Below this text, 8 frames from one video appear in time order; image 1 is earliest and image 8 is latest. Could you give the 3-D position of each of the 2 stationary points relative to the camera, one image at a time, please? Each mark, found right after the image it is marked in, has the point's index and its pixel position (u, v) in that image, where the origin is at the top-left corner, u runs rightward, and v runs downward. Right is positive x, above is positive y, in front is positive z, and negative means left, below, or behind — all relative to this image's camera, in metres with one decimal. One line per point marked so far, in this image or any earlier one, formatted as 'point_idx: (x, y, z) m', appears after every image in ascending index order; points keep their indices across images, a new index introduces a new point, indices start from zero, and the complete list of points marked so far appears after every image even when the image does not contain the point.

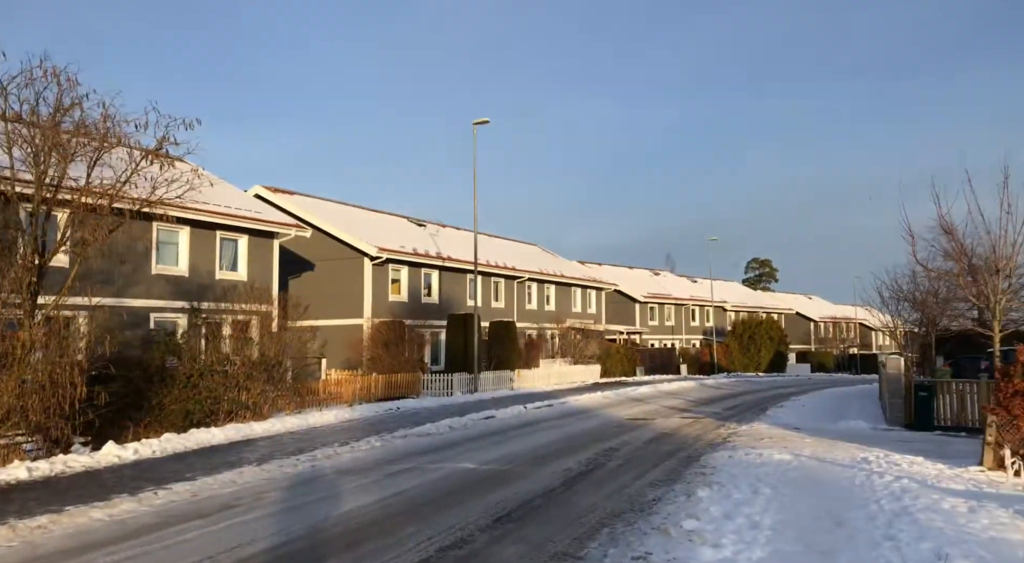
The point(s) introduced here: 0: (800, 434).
0: (+6.1, -3.2, +17.3) m
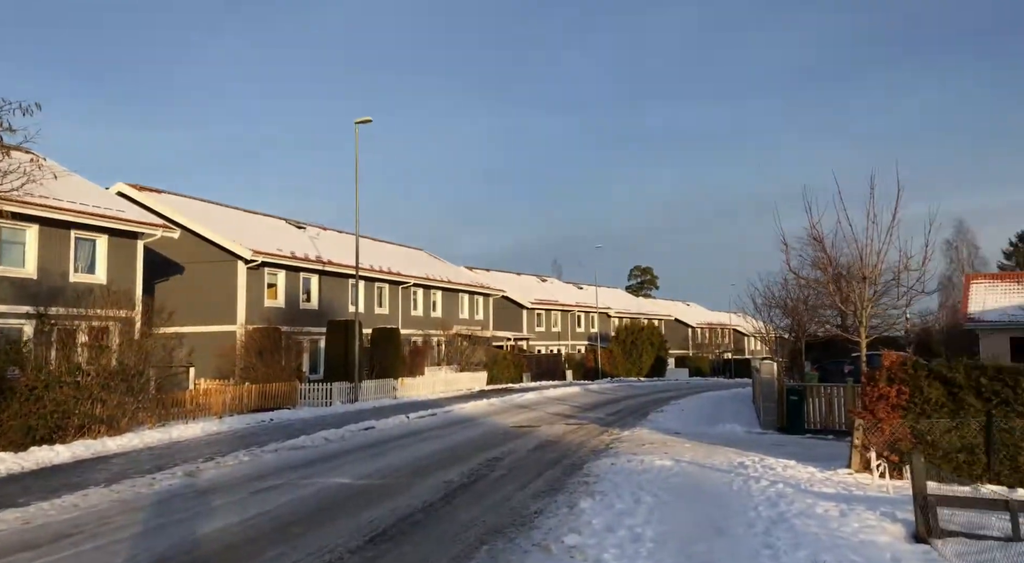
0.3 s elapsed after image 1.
0: (+3.6, -3.4, +17.6) m
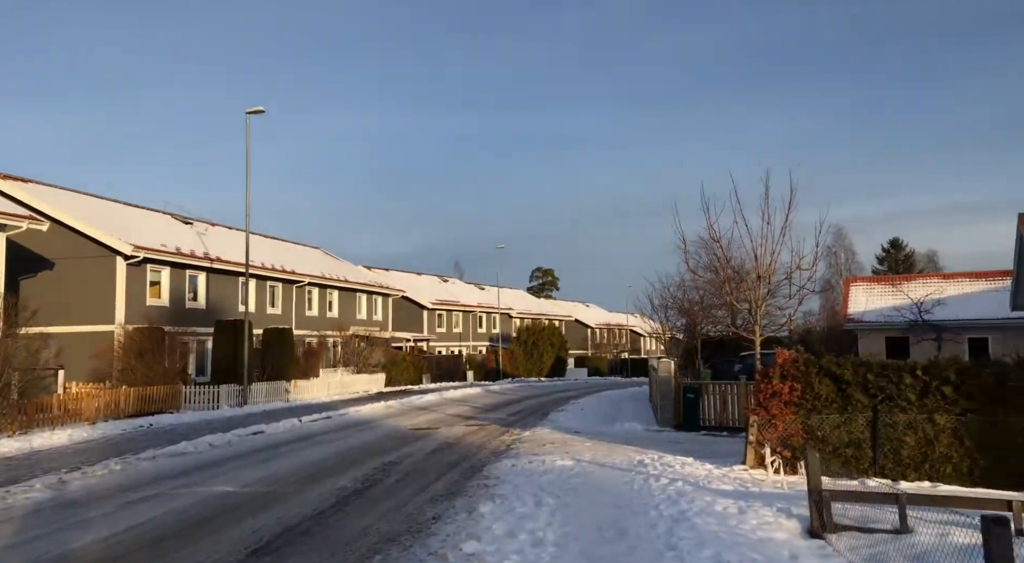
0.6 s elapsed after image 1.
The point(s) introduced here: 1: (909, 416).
0: (+1.4, -3.4, +17.5) m
1: (+5.9, -2.0, +12.3) m
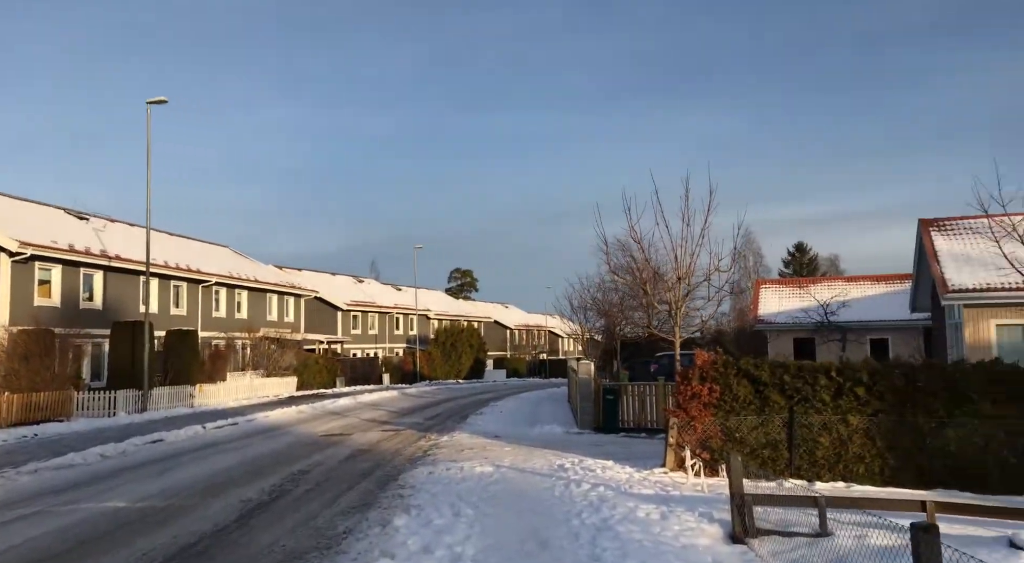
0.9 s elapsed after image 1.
0: (-0.3, -3.4, +17.2) m
1: (+4.7, -2.0, +12.4) m
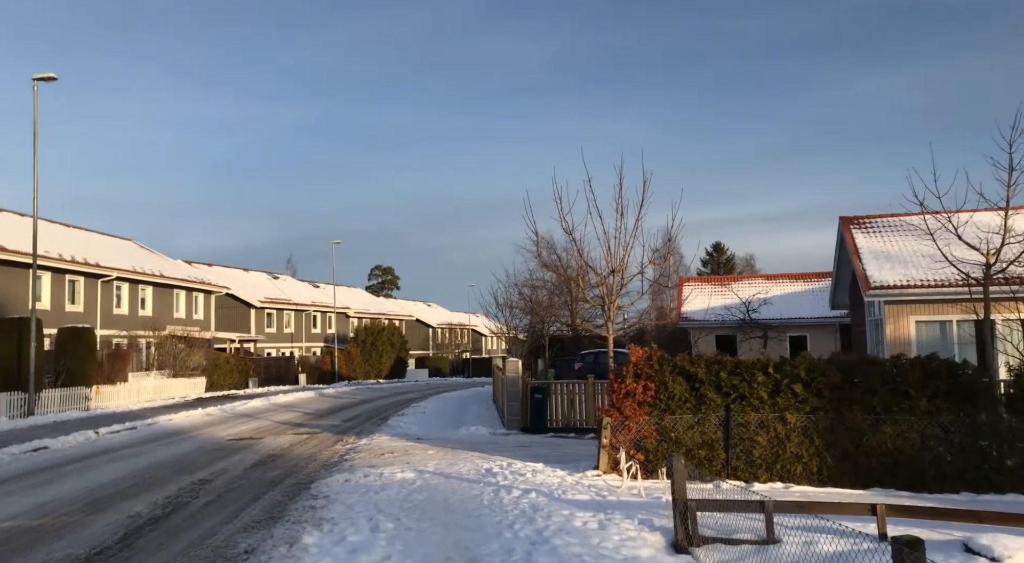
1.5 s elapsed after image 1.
0: (-1.8, -3.3, +16.2) m
1: (+3.6, -1.9, +11.9) m
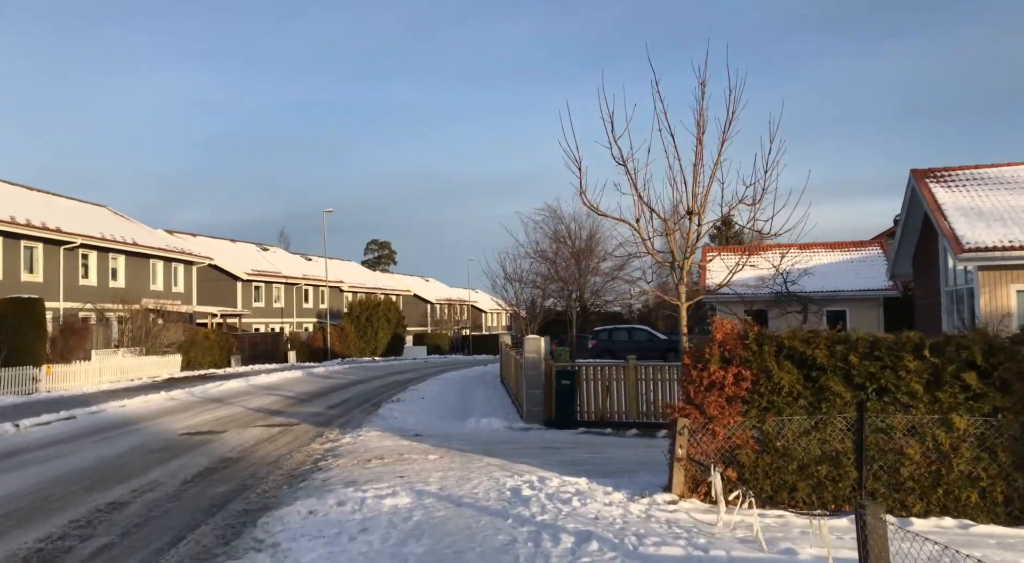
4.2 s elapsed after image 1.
0: (-1.4, -2.5, +12.6) m
1: (+4.0, -1.4, +8.3) m
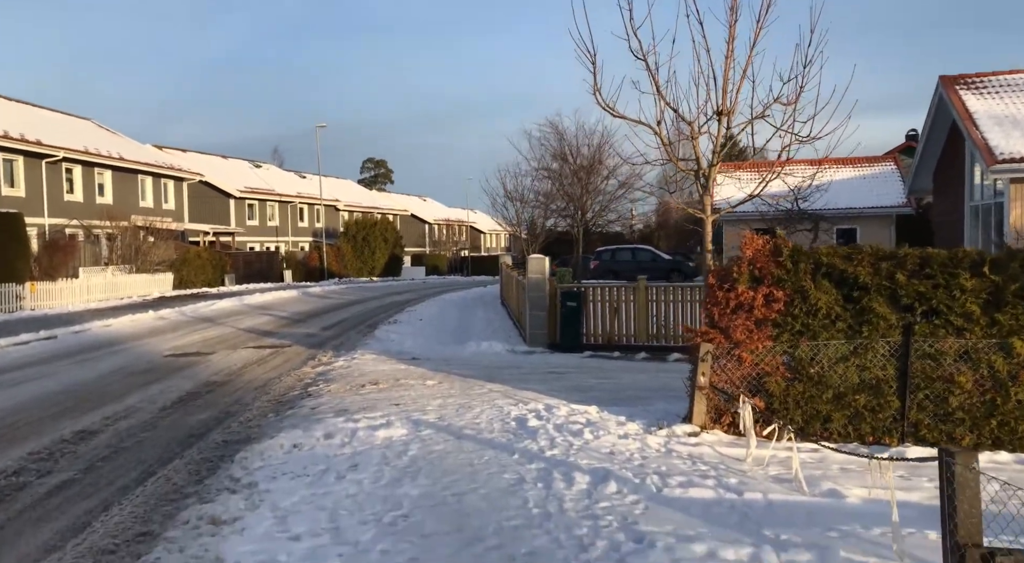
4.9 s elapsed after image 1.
0: (-1.4, -1.3, +11.8) m
1: (+4.1, -0.6, +7.4) m
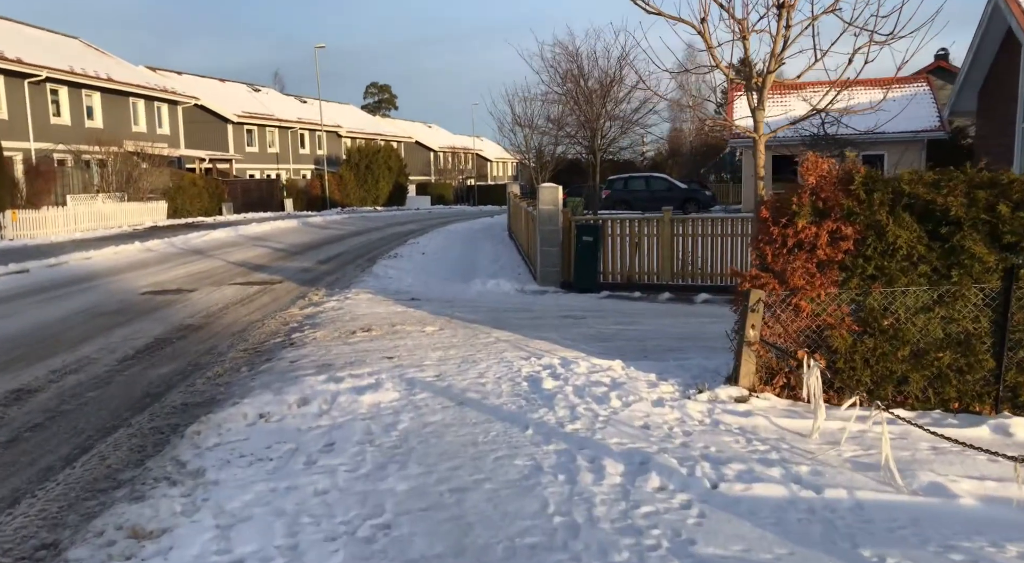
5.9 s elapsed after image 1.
0: (-1.2, -0.4, +10.5) m
1: (+4.2, -0.1, +6.0) m
